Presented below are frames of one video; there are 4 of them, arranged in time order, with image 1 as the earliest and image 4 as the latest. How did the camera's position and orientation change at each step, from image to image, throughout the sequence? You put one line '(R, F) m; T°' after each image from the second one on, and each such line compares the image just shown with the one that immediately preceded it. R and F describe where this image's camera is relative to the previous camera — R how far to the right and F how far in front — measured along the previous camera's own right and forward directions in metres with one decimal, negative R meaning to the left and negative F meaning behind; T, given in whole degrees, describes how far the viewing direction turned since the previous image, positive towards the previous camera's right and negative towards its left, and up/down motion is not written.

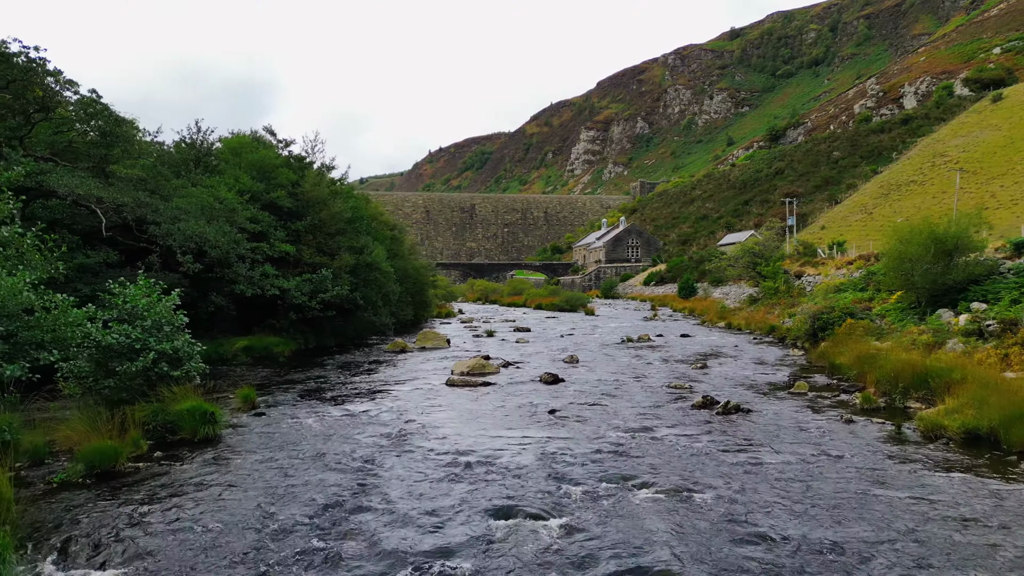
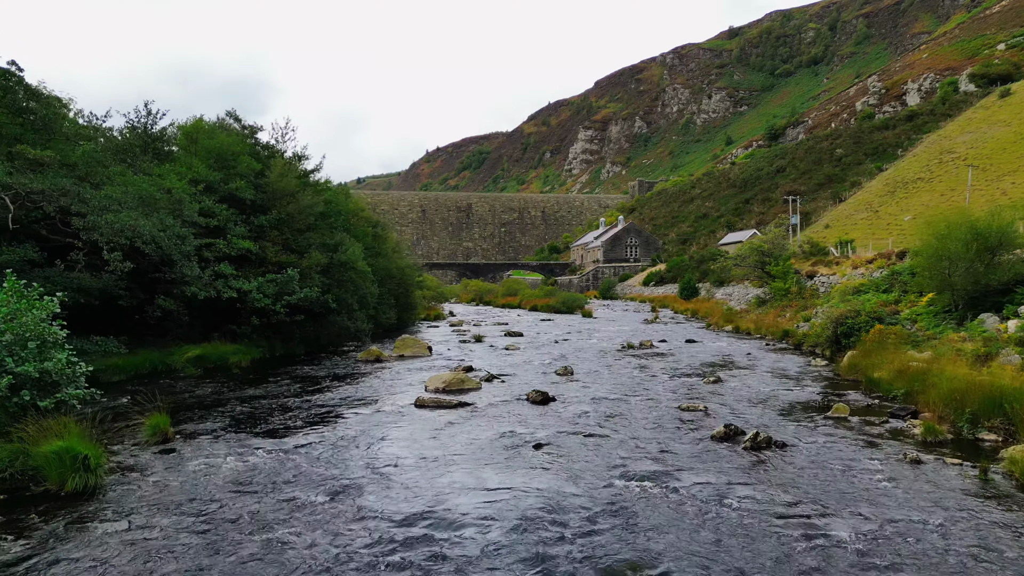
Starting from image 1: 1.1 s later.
(+0.3, +2.6) m; 0°
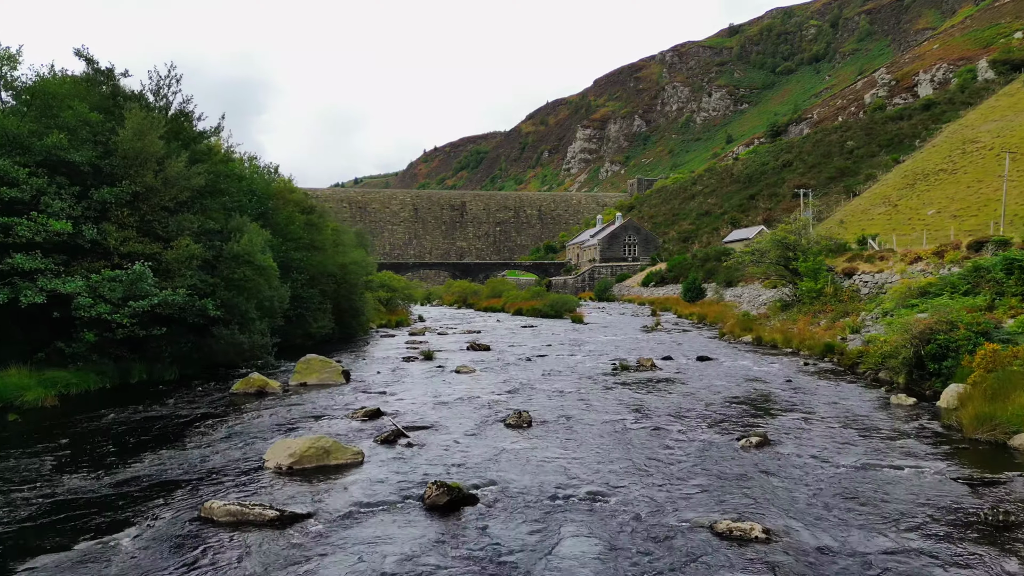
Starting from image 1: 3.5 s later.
(+1.2, +6.7) m; 0°
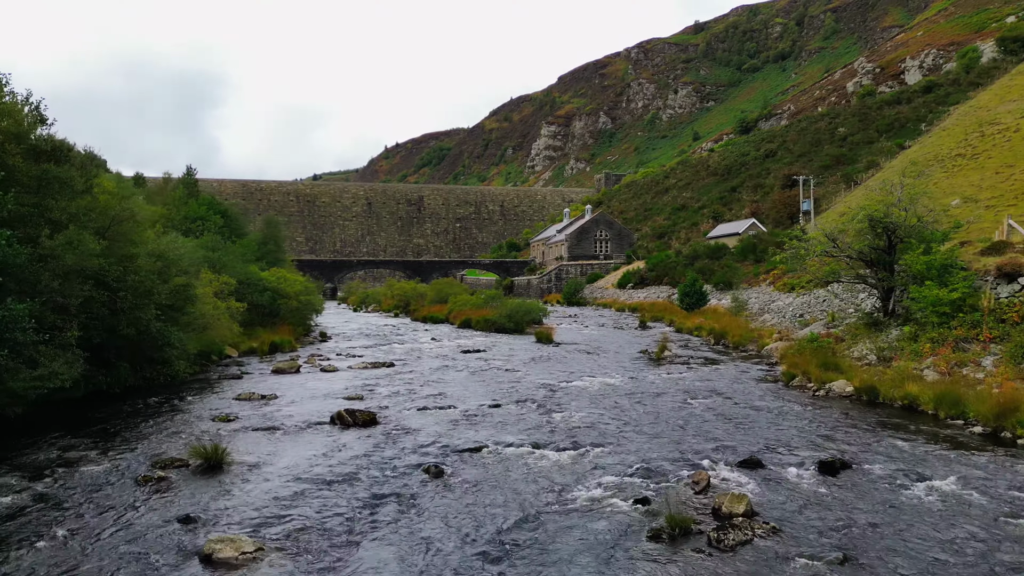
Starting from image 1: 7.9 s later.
(+1.0, +12.3) m; +3°
